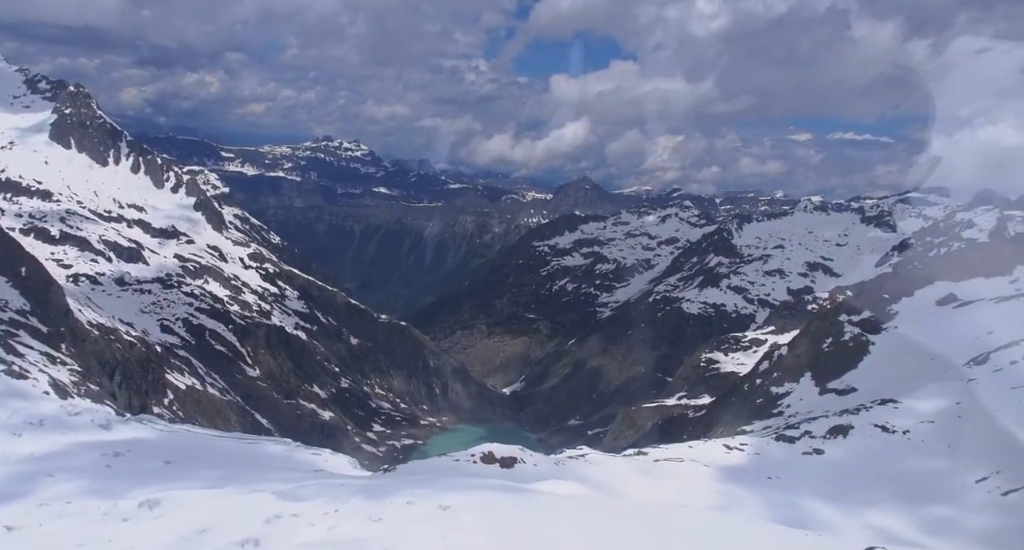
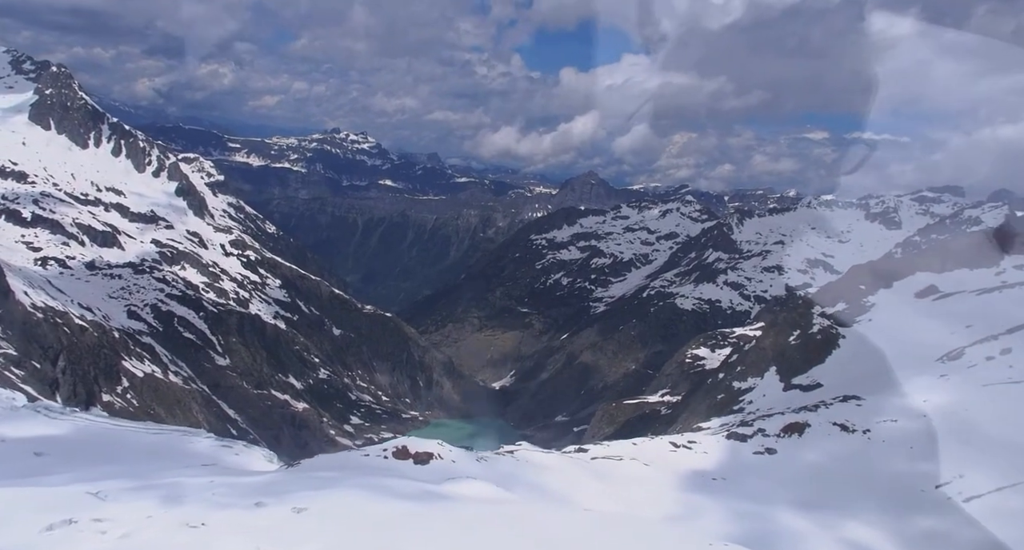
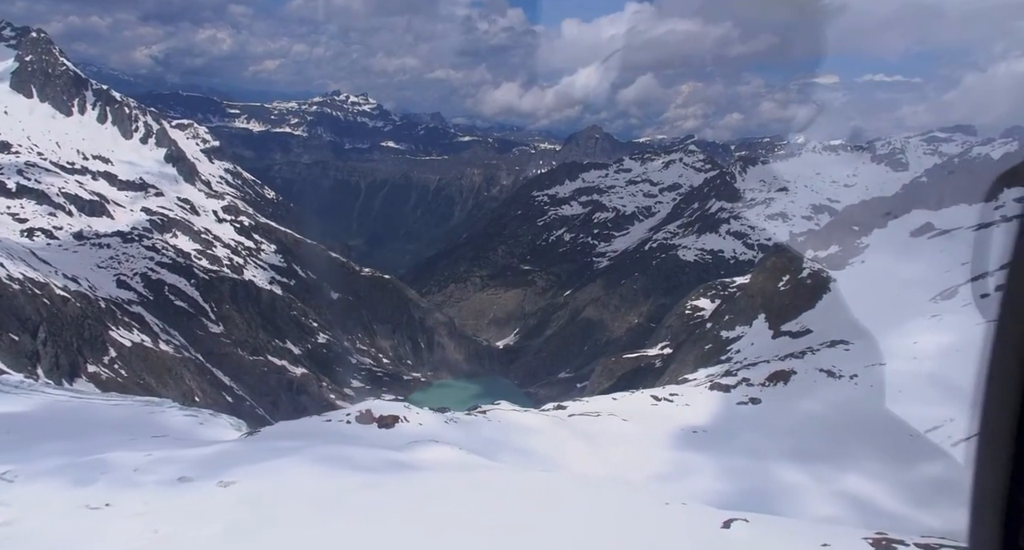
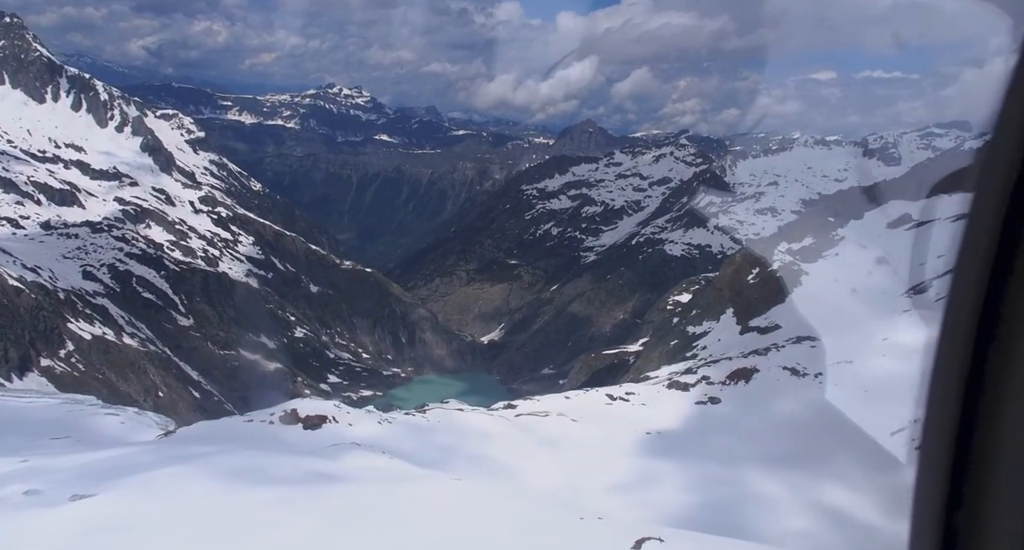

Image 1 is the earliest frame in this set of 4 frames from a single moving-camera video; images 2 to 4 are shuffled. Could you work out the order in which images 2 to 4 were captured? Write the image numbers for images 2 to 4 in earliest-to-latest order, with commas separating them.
2, 3, 4
